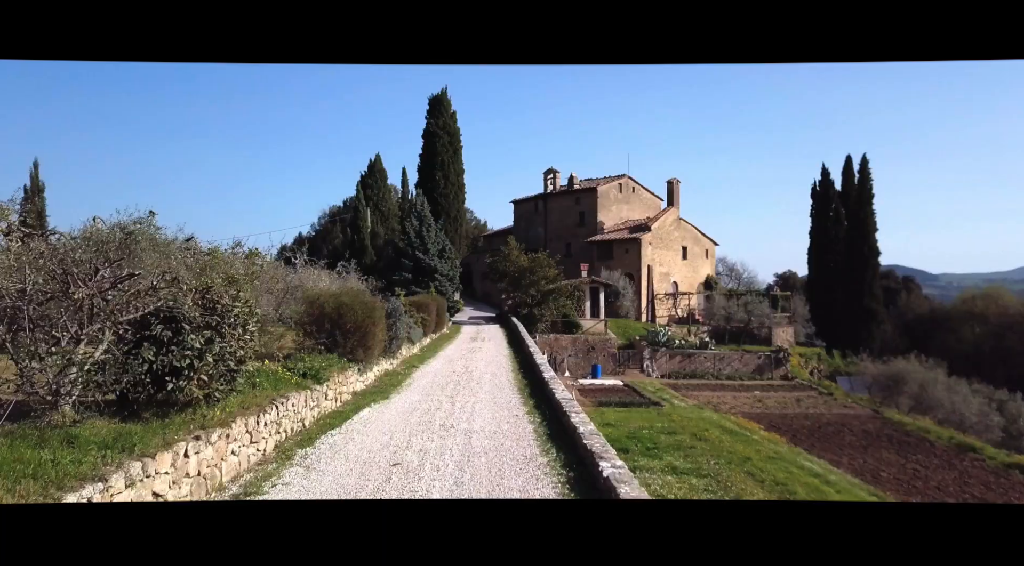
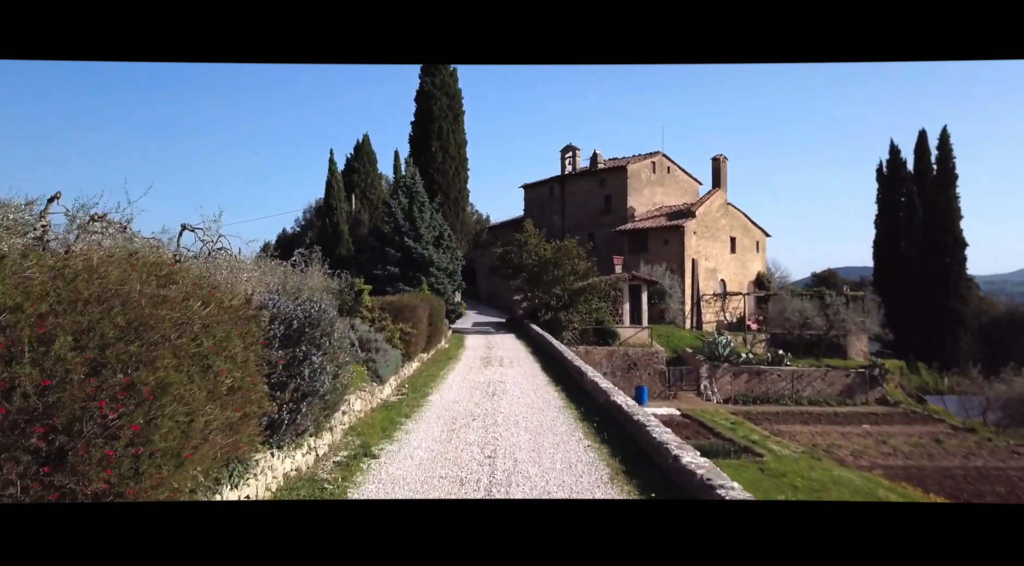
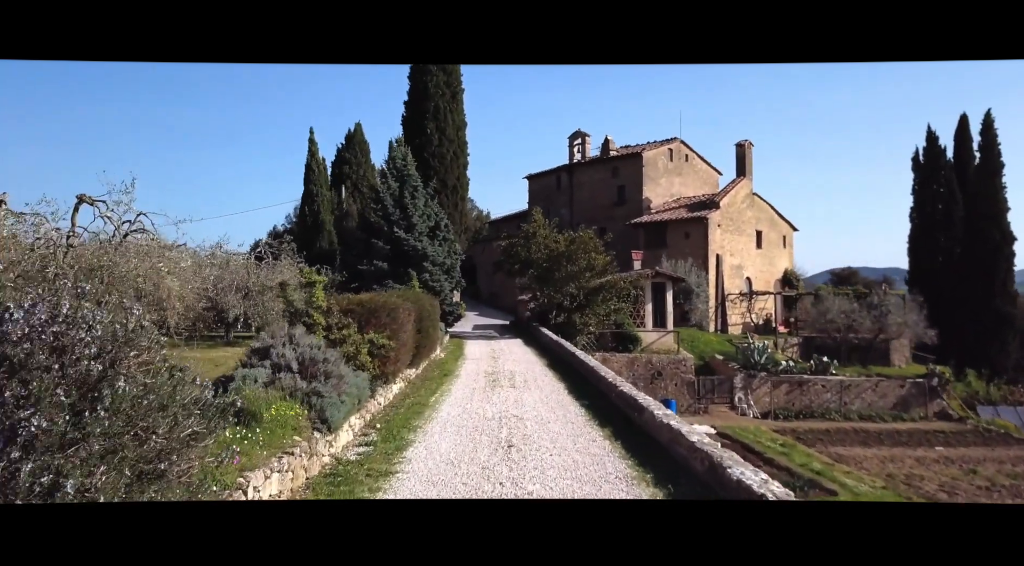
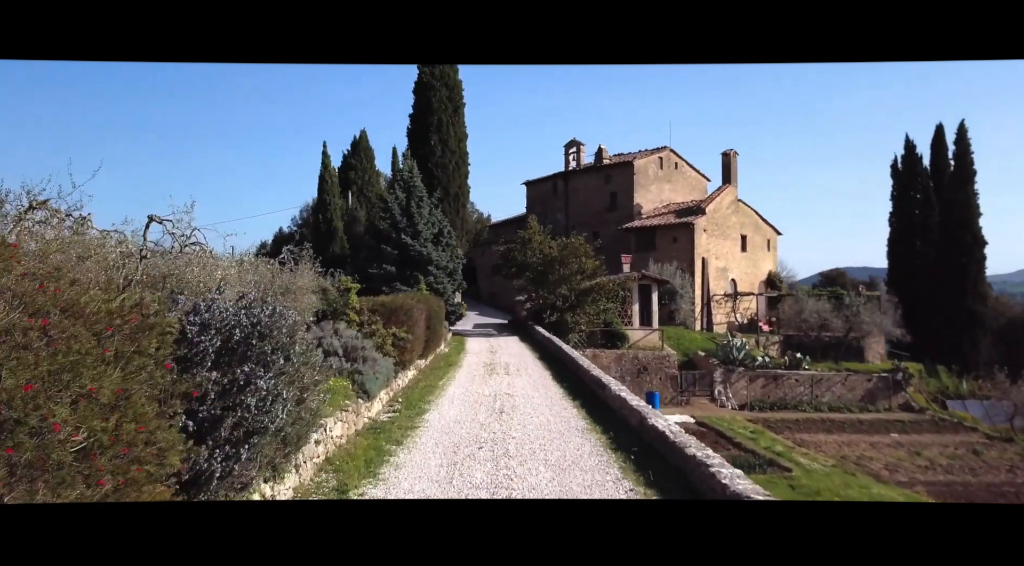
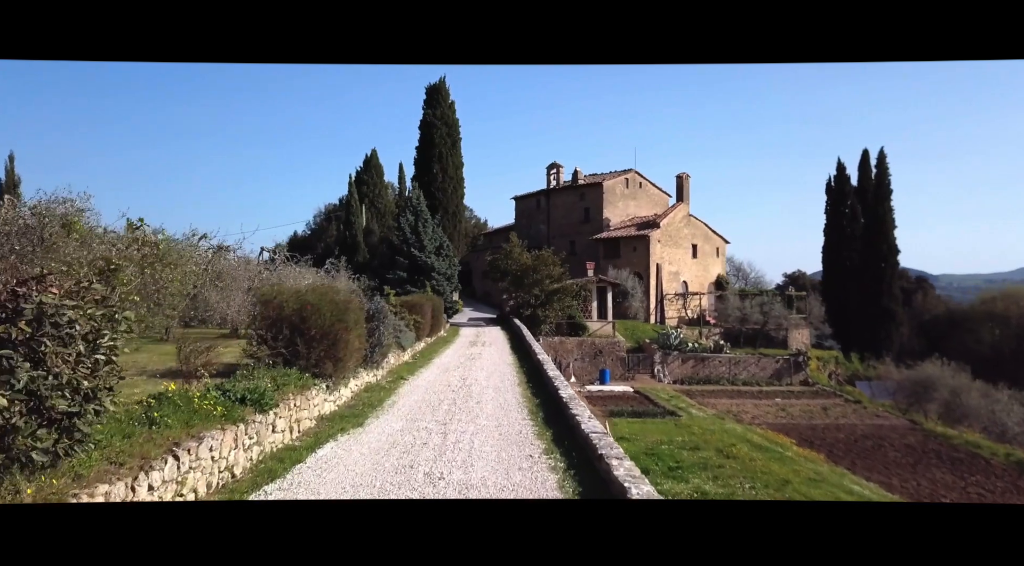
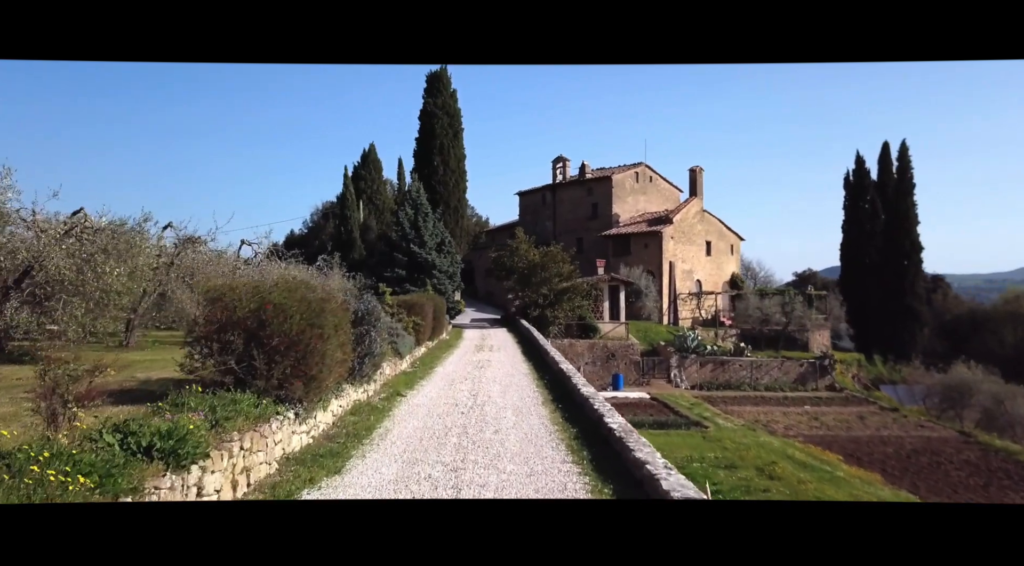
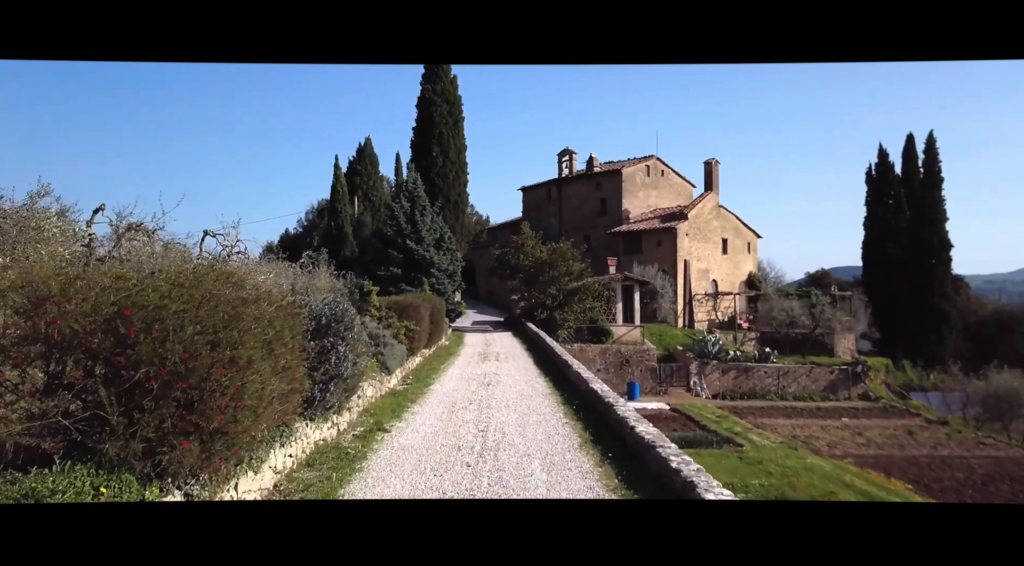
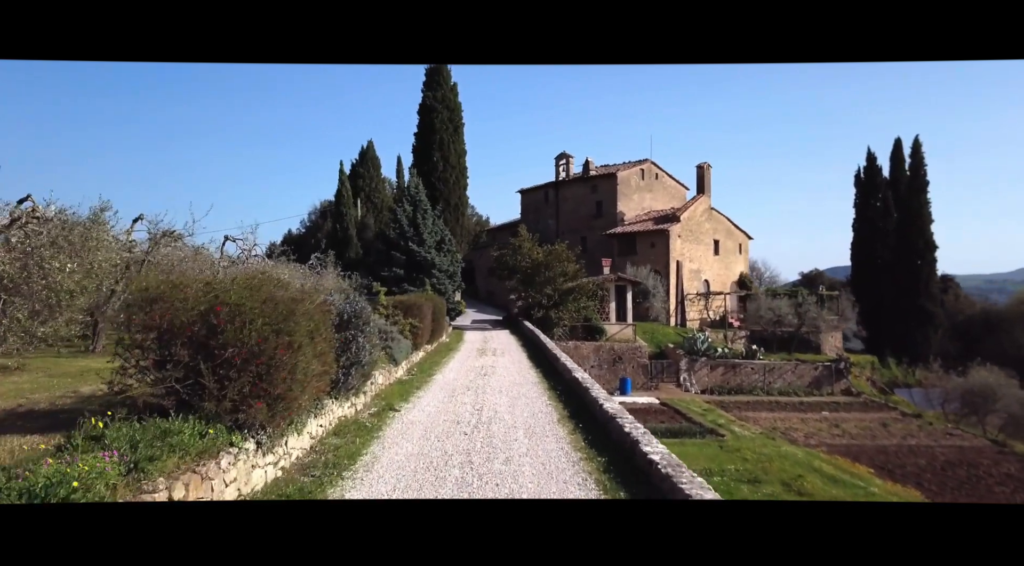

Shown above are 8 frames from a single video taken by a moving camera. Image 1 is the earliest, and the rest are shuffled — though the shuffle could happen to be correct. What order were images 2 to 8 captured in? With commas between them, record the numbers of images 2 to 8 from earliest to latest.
5, 6, 8, 7, 2, 4, 3
